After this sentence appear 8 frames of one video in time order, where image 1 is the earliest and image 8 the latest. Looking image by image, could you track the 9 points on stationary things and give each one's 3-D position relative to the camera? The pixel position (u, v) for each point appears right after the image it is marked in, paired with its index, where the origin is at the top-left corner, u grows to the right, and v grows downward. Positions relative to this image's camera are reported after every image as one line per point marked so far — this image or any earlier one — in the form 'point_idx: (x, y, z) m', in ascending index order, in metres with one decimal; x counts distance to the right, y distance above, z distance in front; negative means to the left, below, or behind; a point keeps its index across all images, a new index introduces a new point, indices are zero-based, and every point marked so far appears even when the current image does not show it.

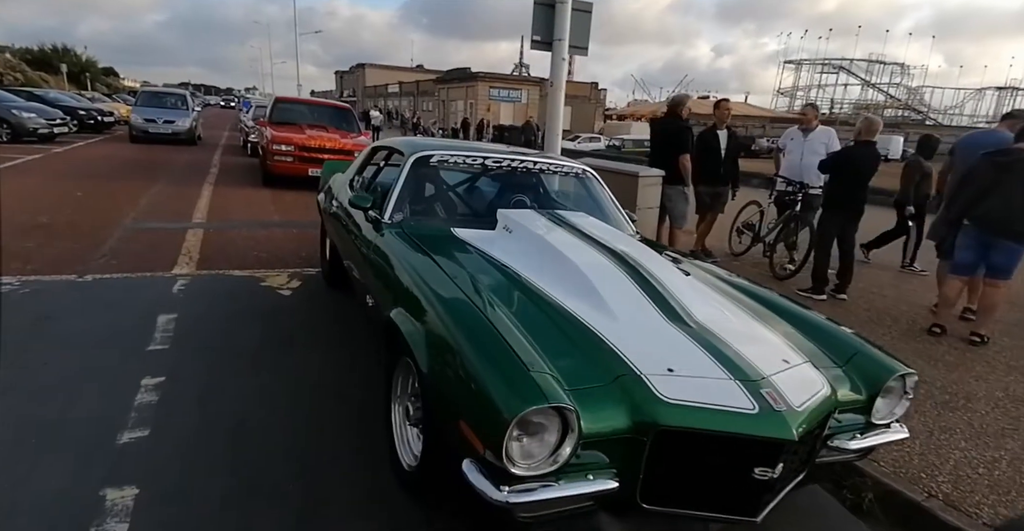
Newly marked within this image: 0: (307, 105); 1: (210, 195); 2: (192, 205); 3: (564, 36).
0: (-4.7, +3.6, +12.9) m
1: (-5.0, +1.2, +9.4) m
2: (-4.7, +0.9, +8.5) m
3: (+0.7, +3.0, +7.4) m
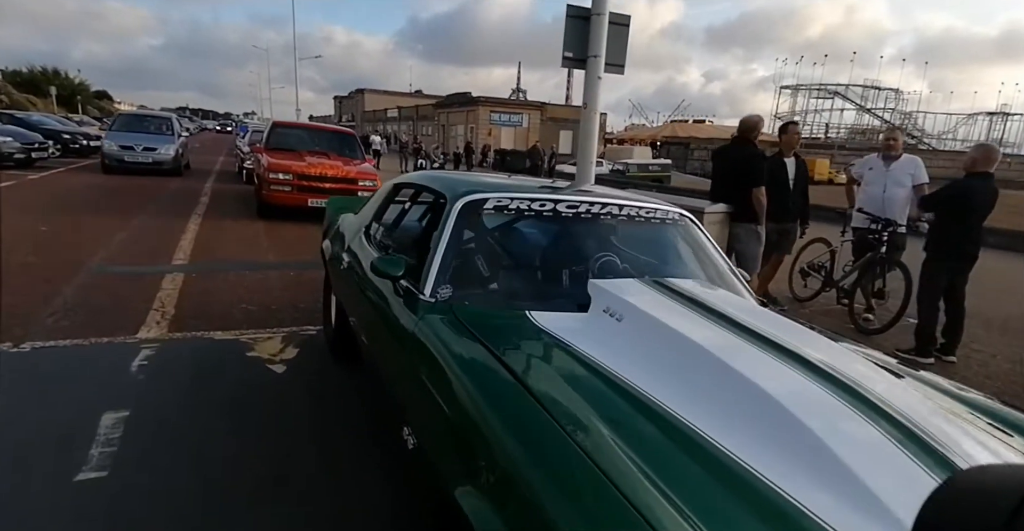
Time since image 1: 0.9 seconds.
0: (-4.3, +2.8, +12.0) m
1: (-4.6, +0.5, +8.4) m
2: (-4.4, +0.3, +7.5) m
3: (+1.0, +2.4, +6.5) m
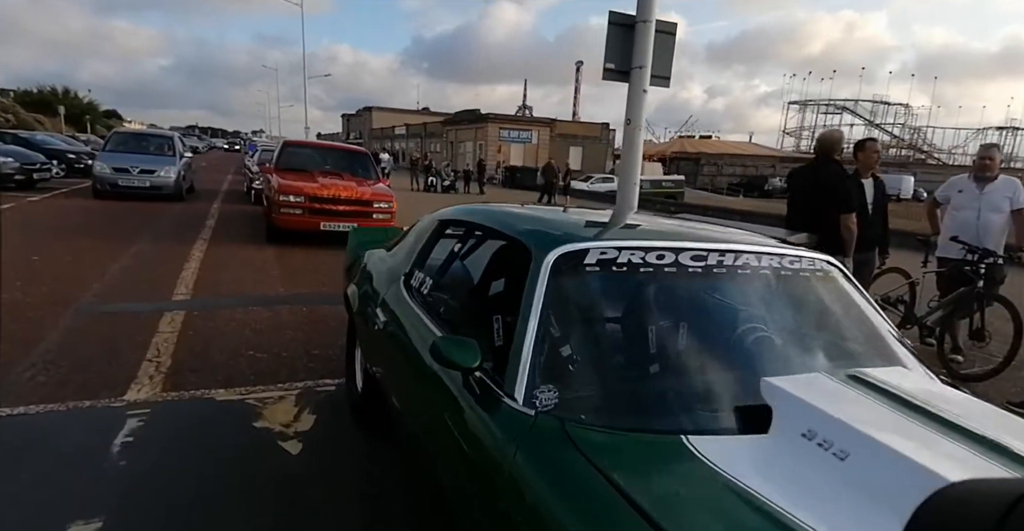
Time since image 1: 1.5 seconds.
0: (-3.9, +2.3, +11.4) m
1: (-4.2, +0.1, +7.8) m
2: (-4.0, -0.1, +6.8) m
3: (+1.4, +2.1, +5.9) m
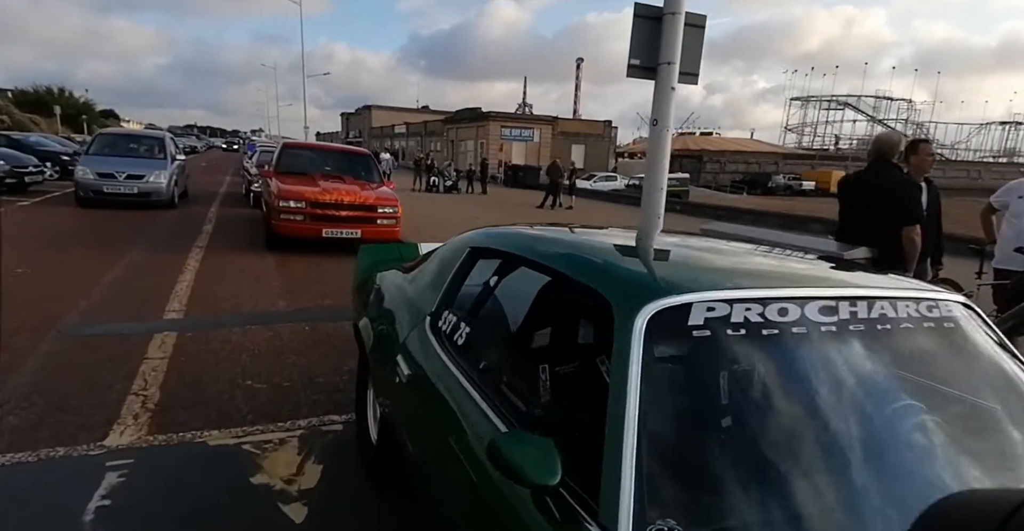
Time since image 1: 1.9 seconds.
0: (-3.7, +2.2, +11.0) m
1: (-4.0, 0.0, +7.4) m
2: (-3.8, -0.2, +6.4) m
3: (+1.5, +2.0, +5.4) m
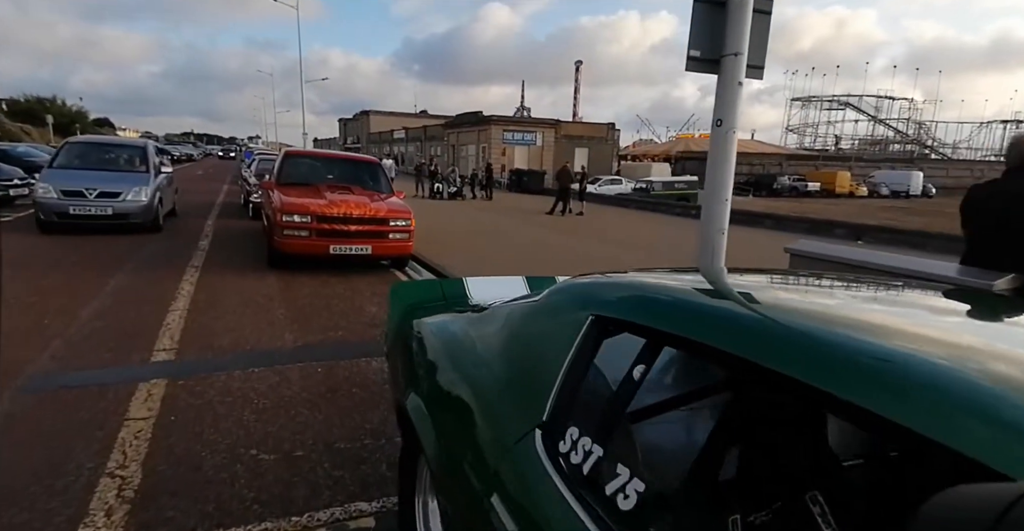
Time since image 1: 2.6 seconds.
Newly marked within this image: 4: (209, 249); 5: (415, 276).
0: (-3.4, +1.9, +10.2) m
1: (-3.7, -0.3, +6.6) m
2: (-3.5, -0.5, +5.7) m
3: (+1.9, +1.8, +4.7) m
4: (-4.9, +0.3, +9.4) m
5: (-1.5, -0.1, +8.6) m
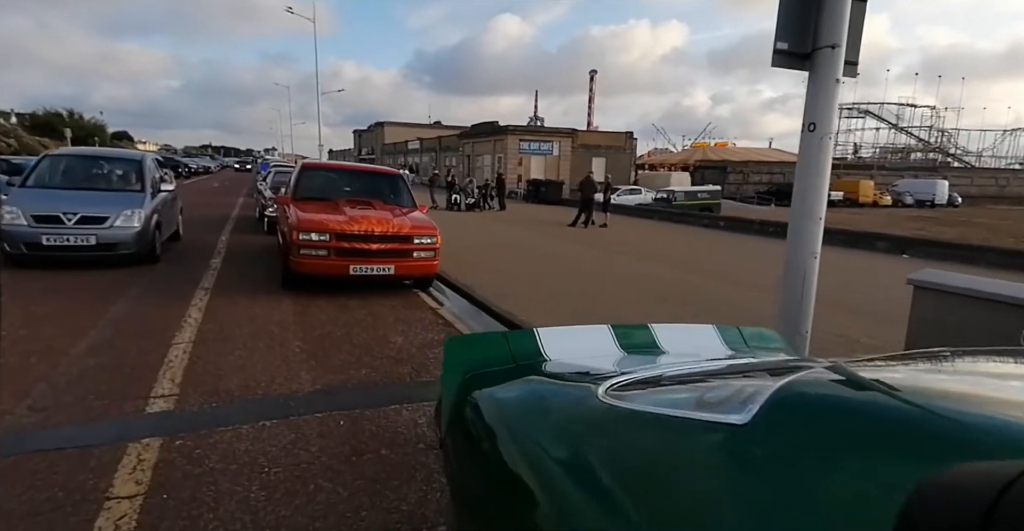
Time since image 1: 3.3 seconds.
0: (-2.9, +1.6, +9.6) m
1: (-3.3, -0.6, +6.0) m
2: (-3.0, -0.7, +5.0) m
3: (+2.3, +1.5, +4.0) m
4: (-4.5, 0.0, +8.7) m
5: (-1.0, -0.4, +7.9) m
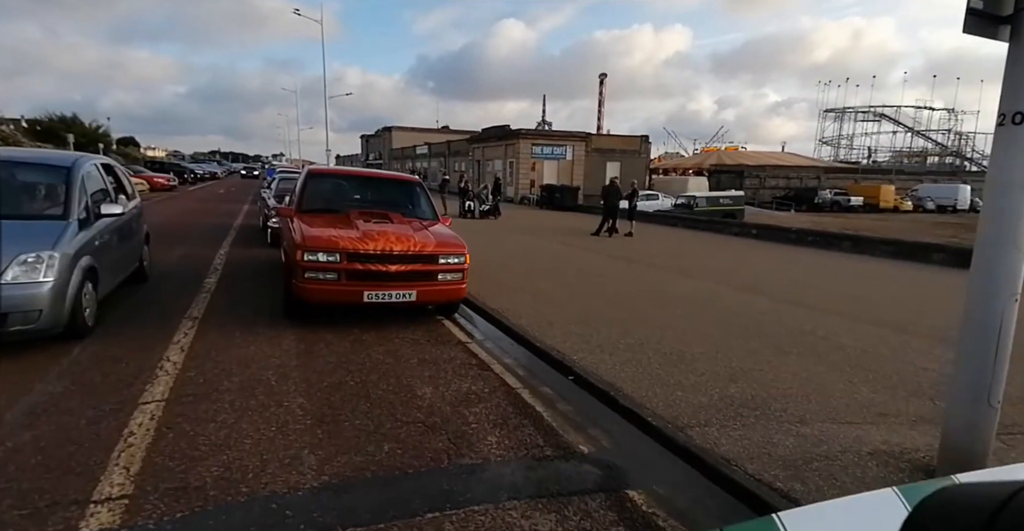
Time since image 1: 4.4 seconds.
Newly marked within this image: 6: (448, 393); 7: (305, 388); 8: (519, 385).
0: (-2.4, +1.3, +8.5) m
1: (-2.8, -0.8, +4.8) m
2: (-2.6, -1.0, +3.8) m
3: (+2.7, +1.3, +2.8) m
4: (-4.0, -0.3, +7.6) m
5: (-0.5, -0.7, +6.7) m
6: (-0.5, -1.0, +4.5) m
7: (-1.6, -0.9, +4.5) m
8: (+0.1, -1.0, +4.8) m
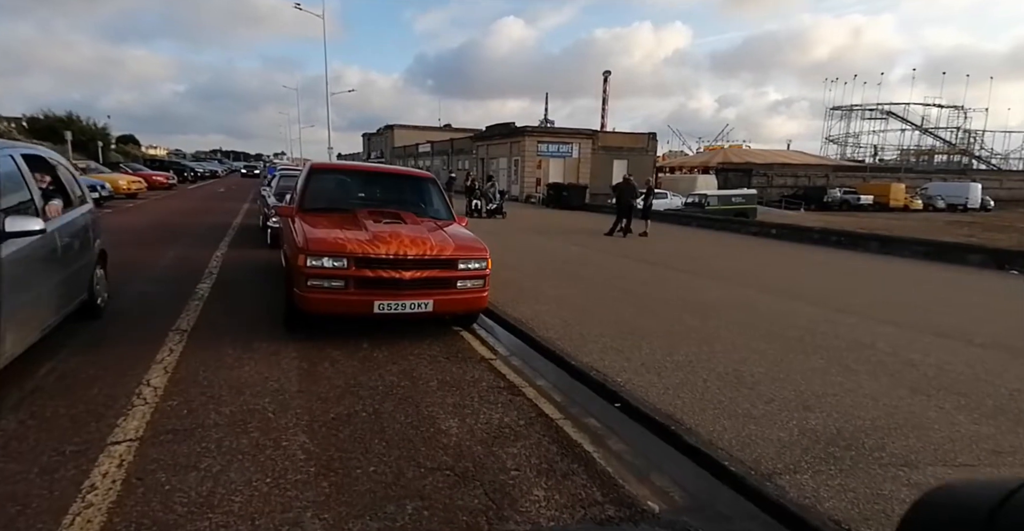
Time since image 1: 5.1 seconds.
0: (-2.1, +1.2, +7.7) m
1: (-2.5, -0.9, +4.1) m
2: (-2.3, -1.1, +3.1) m
3: (+3.0, +1.2, +2.0) m
4: (-3.7, -0.4, +6.9) m
5: (-0.2, -0.8, +6.0) m
6: (-0.2, -1.1, +3.8) m
7: (-1.3, -1.0, +3.7) m
8: (+0.3, -1.1, +4.1) m
